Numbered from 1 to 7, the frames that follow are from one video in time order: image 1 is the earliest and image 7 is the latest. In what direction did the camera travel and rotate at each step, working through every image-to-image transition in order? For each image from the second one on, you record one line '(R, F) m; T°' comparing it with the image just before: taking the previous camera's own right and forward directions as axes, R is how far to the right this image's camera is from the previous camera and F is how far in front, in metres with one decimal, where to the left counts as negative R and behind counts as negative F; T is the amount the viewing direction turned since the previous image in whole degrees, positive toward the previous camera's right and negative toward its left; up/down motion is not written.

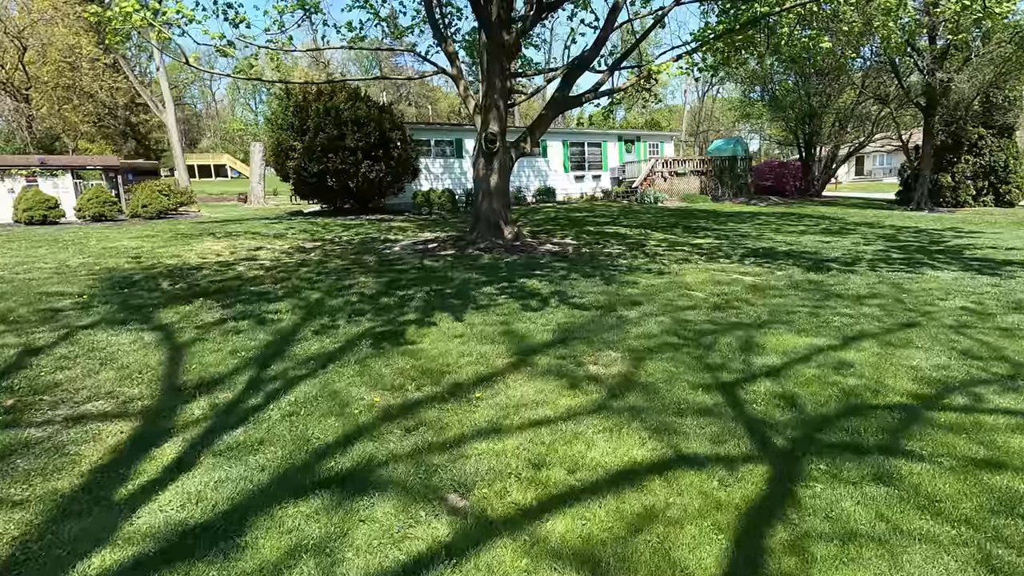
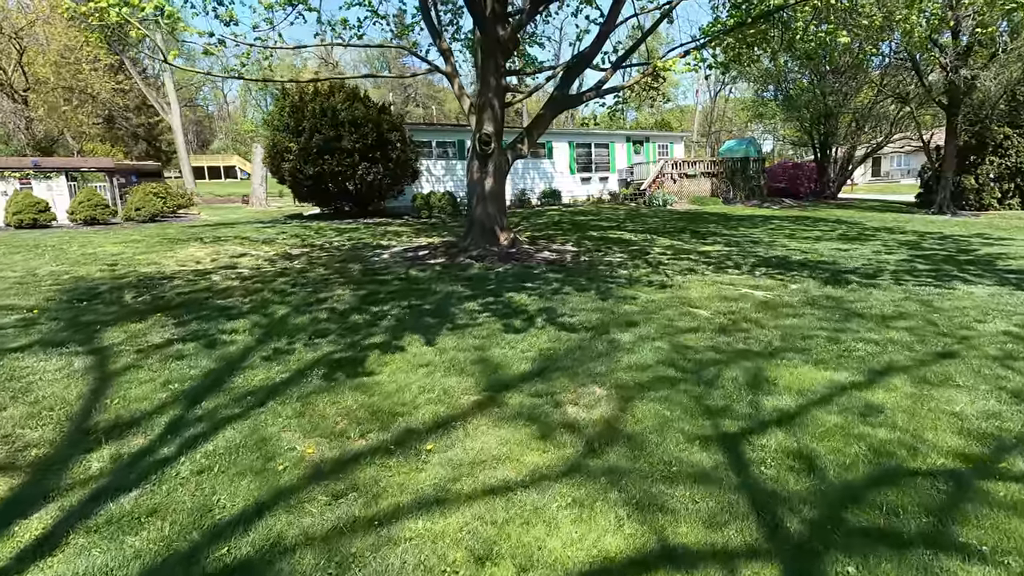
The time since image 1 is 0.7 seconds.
(+0.3, +0.5) m; -1°
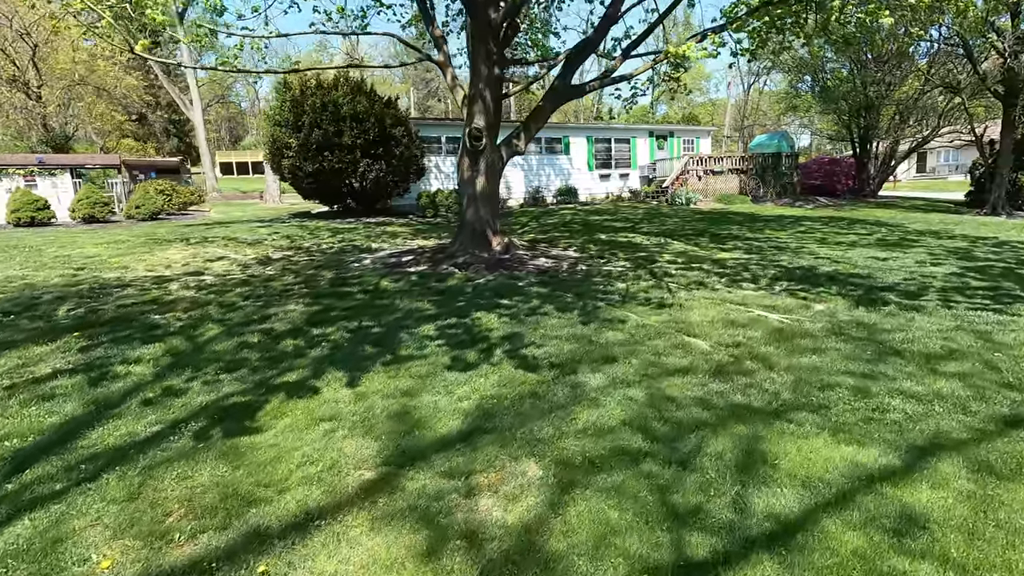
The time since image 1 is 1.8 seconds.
(+0.5, +0.8) m; -3°
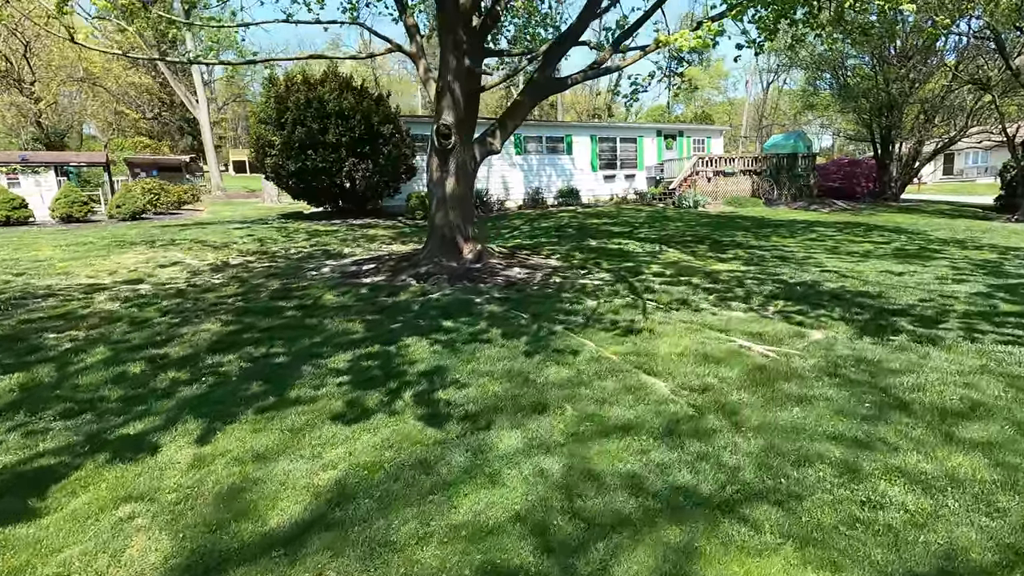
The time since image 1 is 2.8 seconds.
(+0.6, +0.7) m; -2°
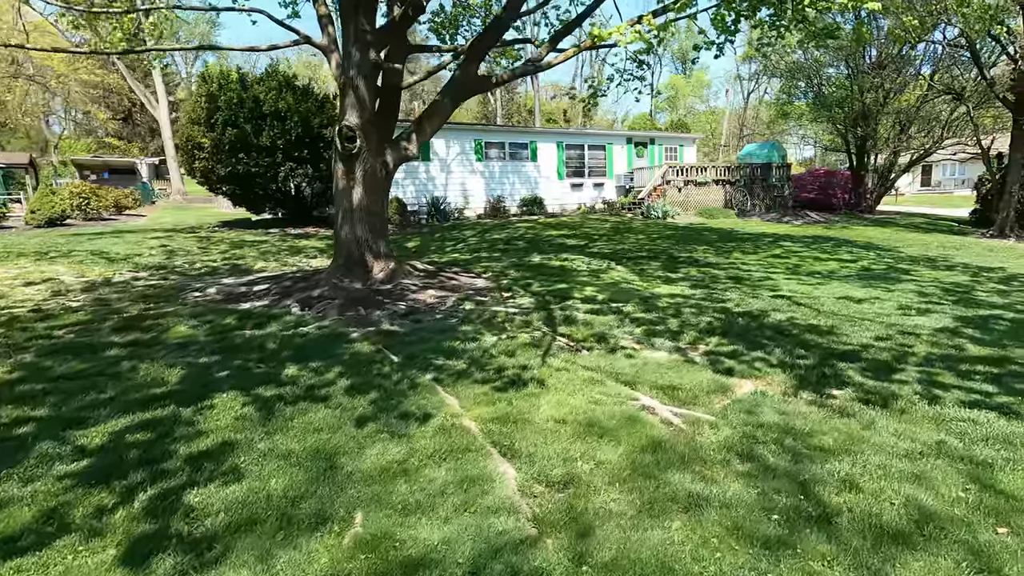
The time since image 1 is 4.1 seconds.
(+0.9, +0.9) m; +1°
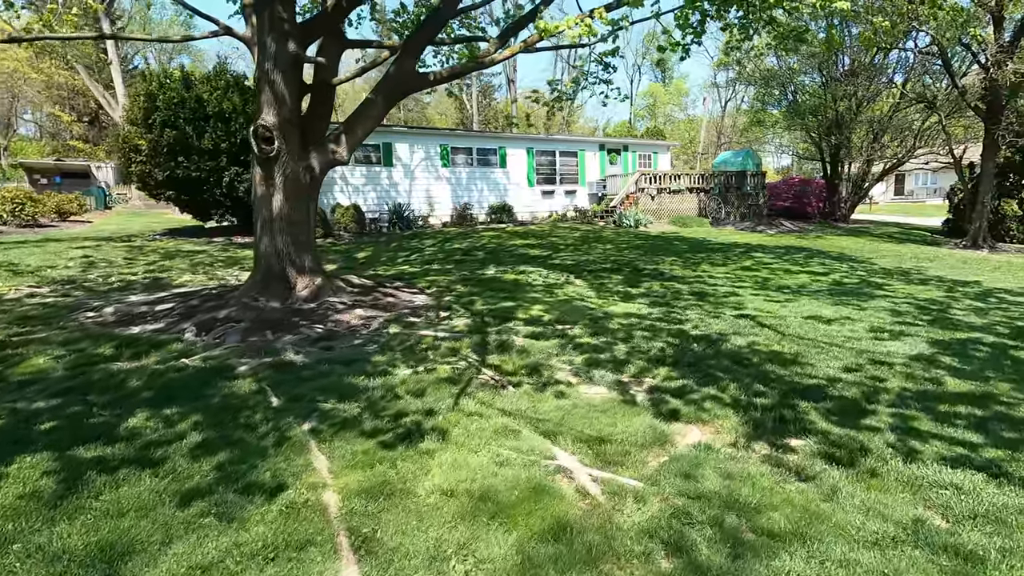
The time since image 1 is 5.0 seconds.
(+0.5, +0.6) m; +2°
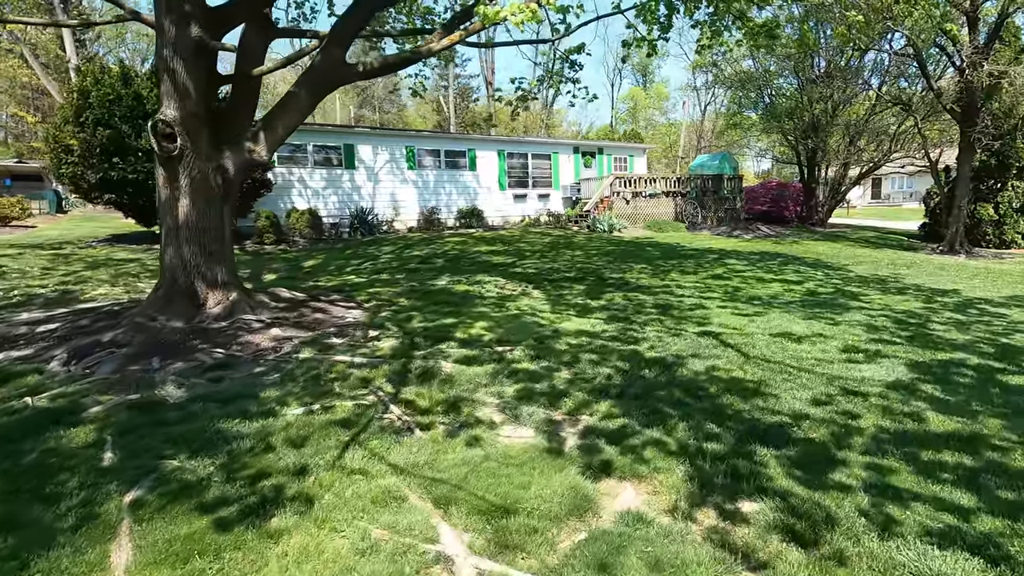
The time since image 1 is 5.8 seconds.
(+0.5, +0.6) m; +2°
